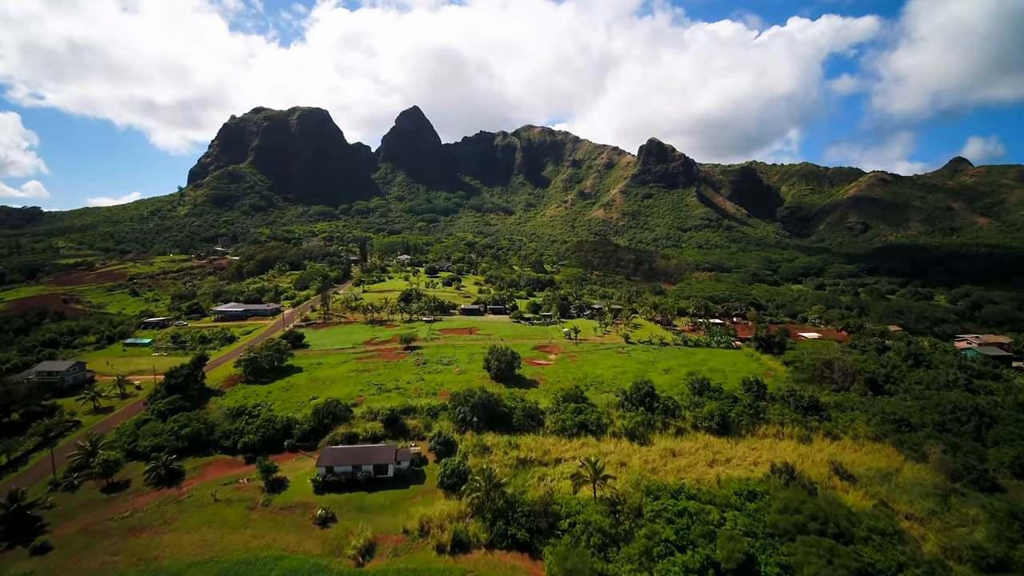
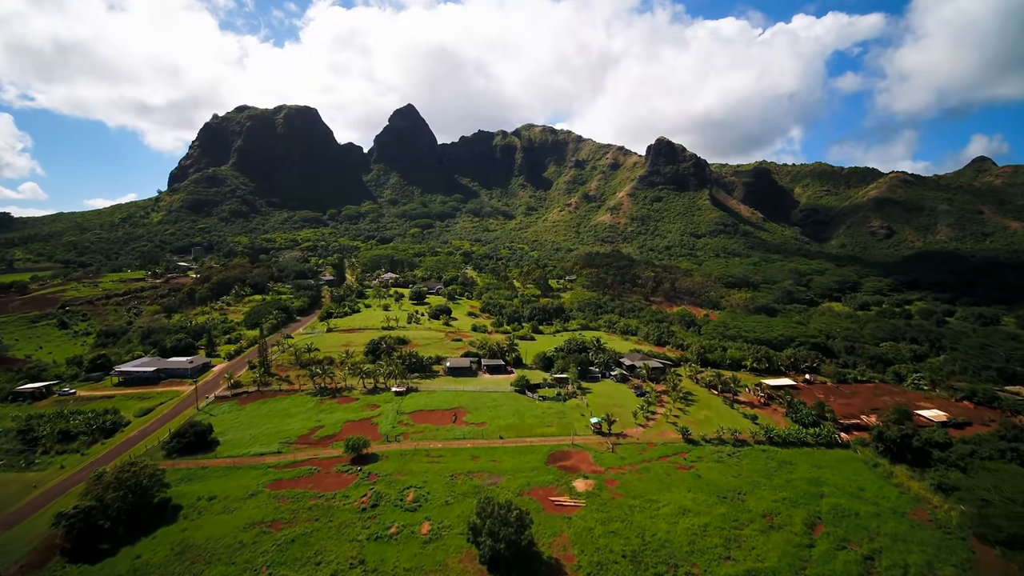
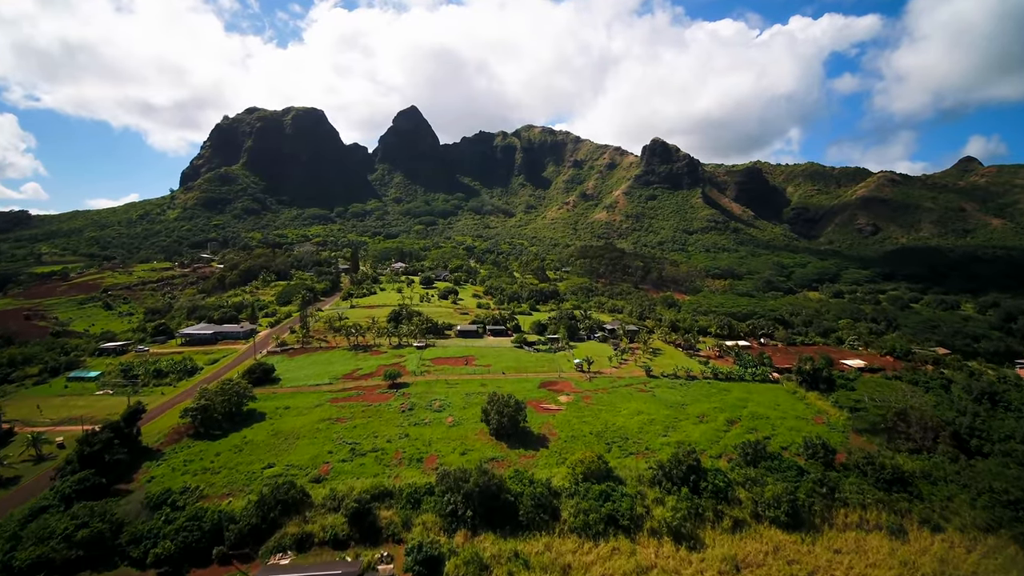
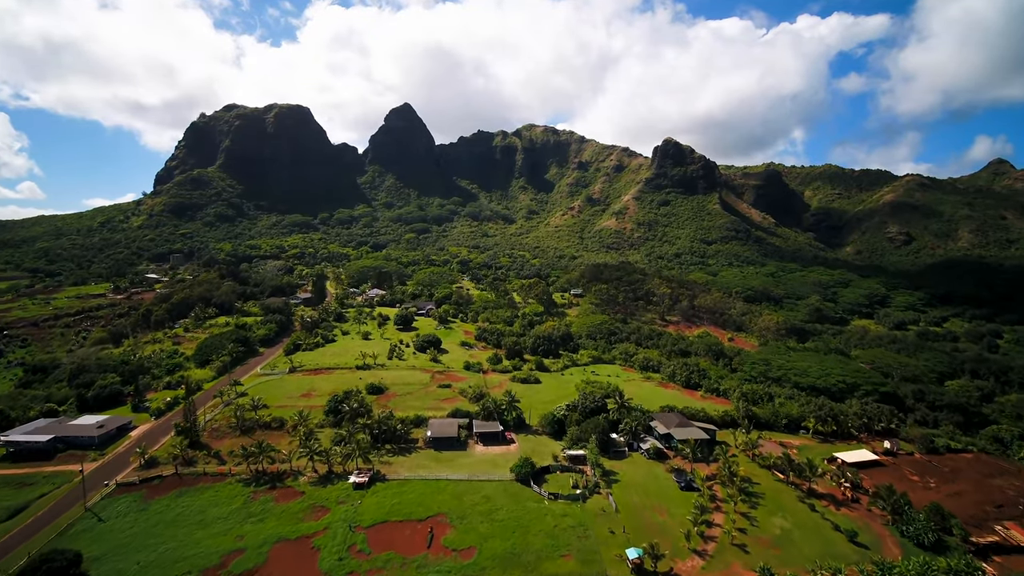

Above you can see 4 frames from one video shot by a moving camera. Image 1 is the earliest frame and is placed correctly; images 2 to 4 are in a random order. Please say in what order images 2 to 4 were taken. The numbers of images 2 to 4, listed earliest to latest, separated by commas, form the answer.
3, 2, 4
